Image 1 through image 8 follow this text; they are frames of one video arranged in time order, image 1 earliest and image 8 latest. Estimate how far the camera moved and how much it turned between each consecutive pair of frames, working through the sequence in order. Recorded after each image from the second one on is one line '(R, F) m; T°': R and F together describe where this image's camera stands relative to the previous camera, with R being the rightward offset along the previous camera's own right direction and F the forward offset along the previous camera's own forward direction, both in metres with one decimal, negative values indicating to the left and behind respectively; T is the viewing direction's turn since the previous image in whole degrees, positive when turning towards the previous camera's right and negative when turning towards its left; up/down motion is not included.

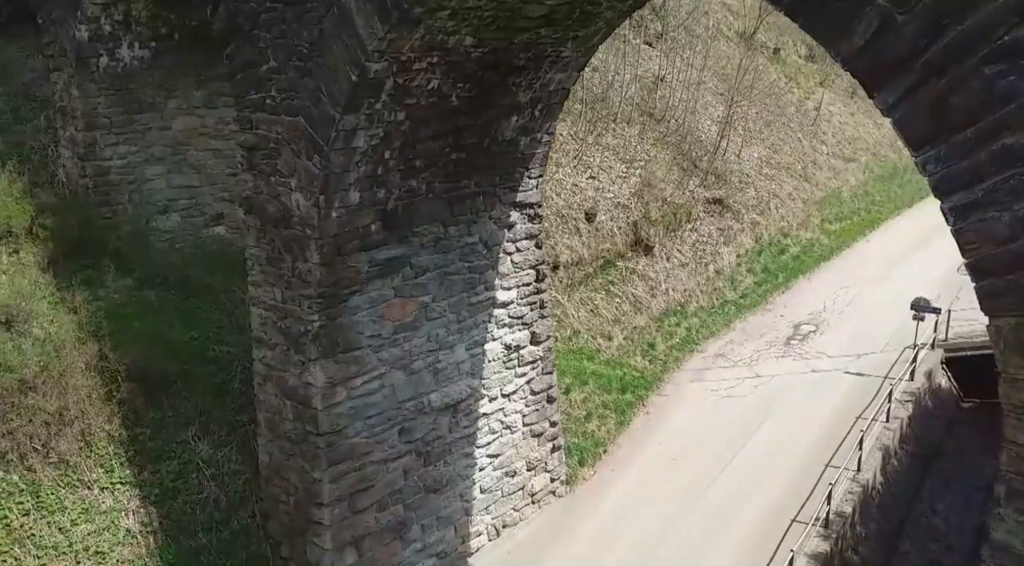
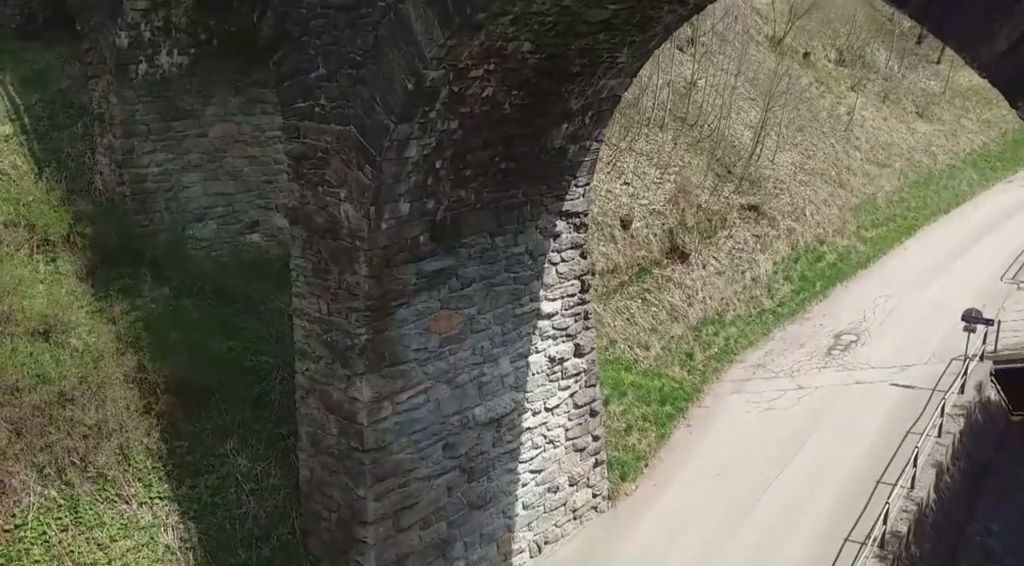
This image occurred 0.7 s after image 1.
(-0.2, +0.1) m; -1°
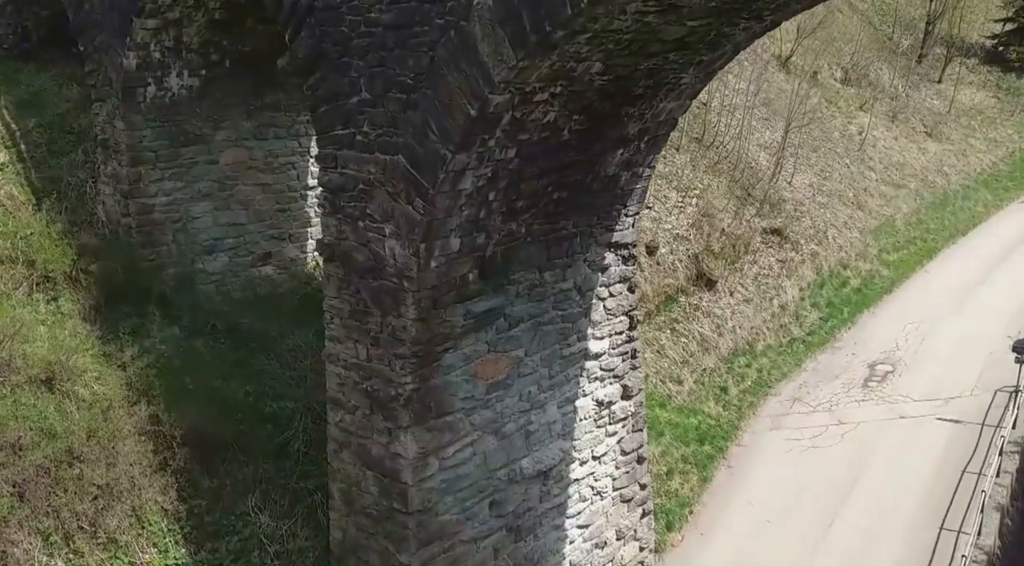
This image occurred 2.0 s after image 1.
(-0.3, +0.5) m; +1°
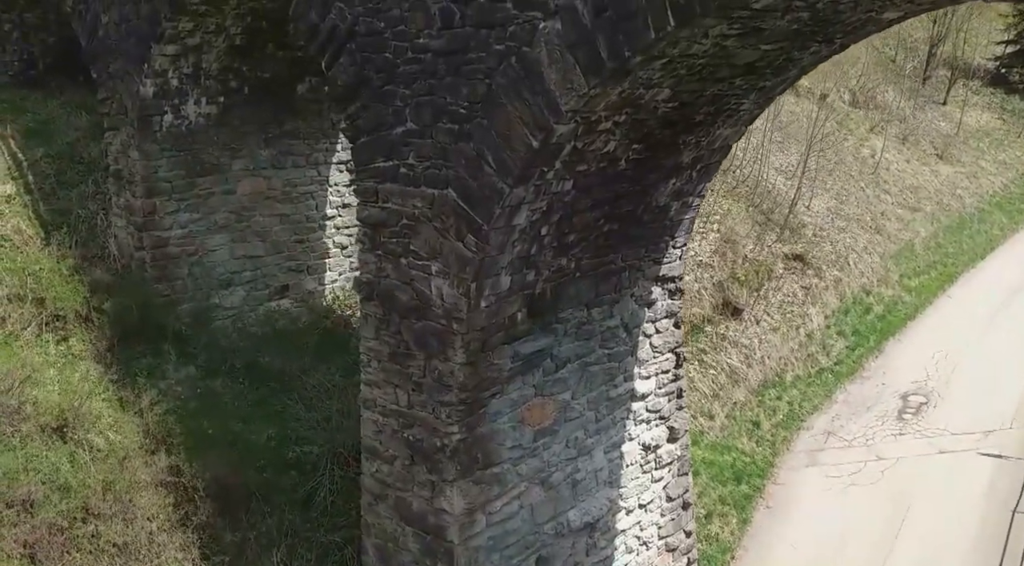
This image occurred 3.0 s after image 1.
(-0.3, +0.3) m; 0°
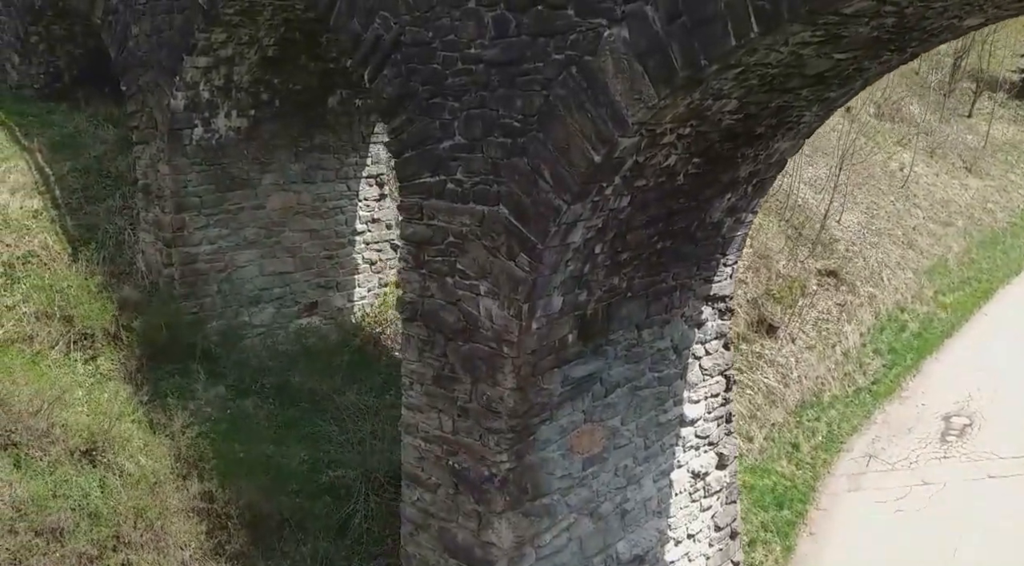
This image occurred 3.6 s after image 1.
(-0.2, +0.2) m; -1°
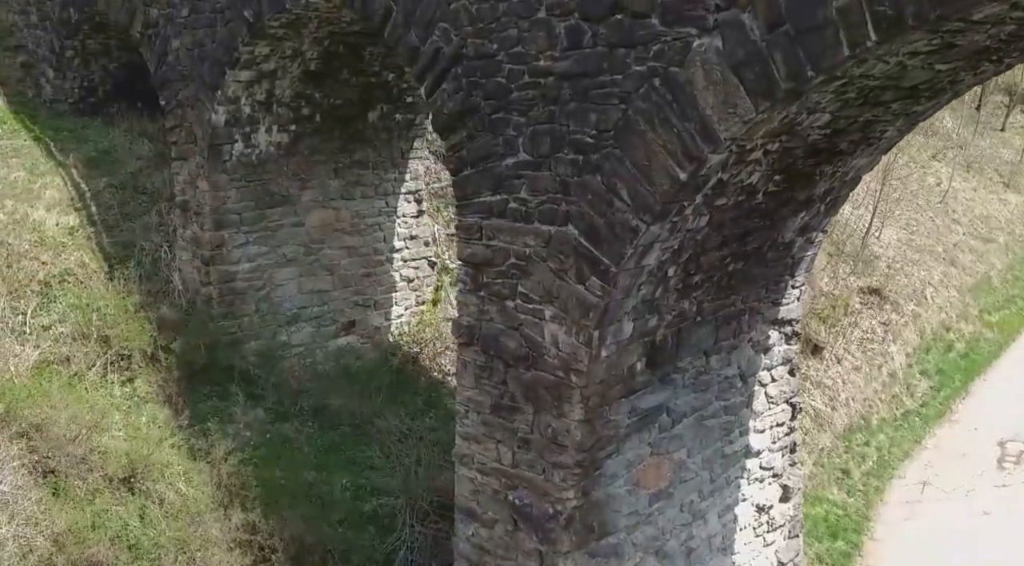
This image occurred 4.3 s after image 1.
(-0.2, +0.2) m; -1°
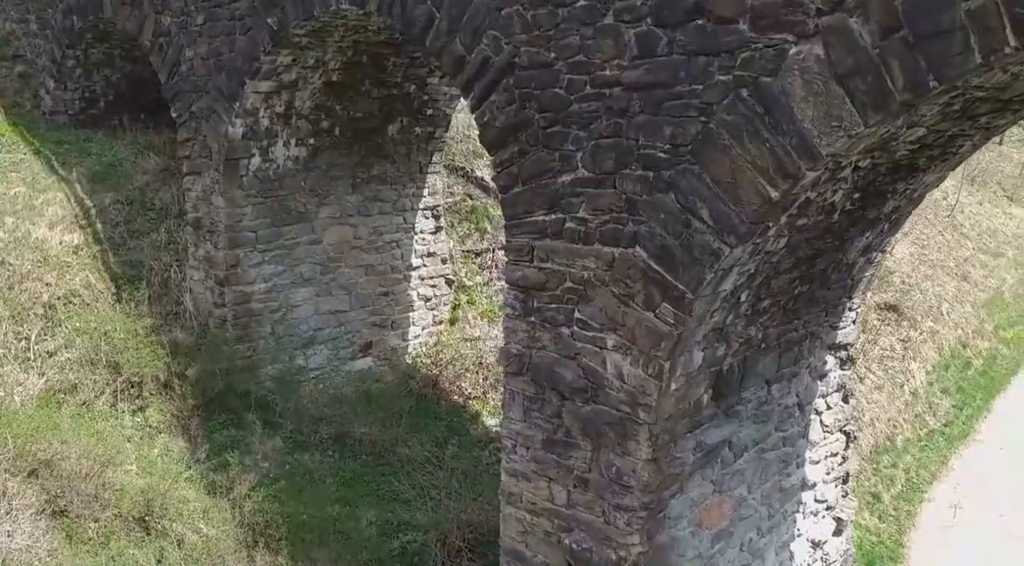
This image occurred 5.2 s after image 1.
(-0.3, +0.3) m; +1°
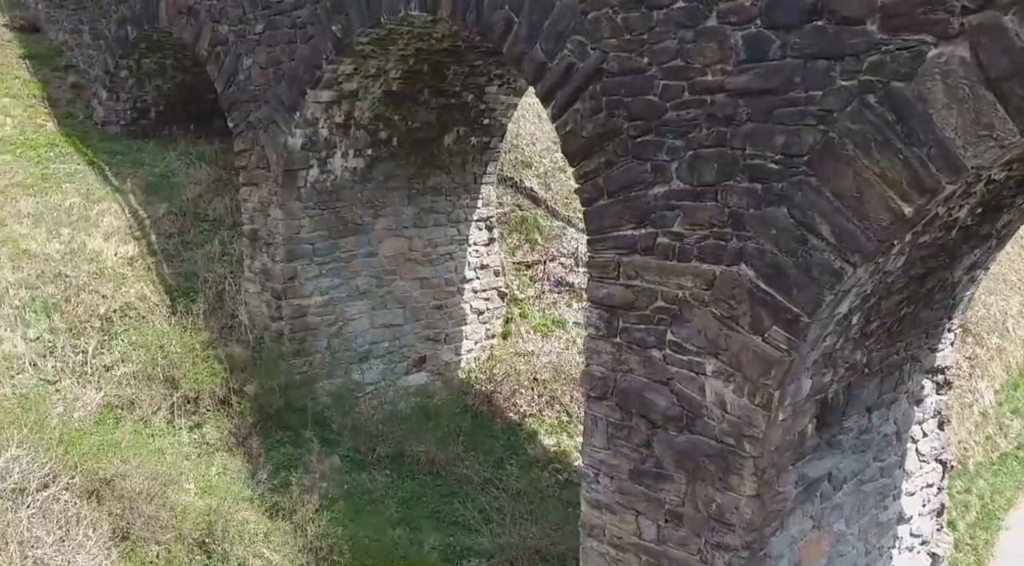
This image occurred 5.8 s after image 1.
(-0.2, +0.2) m; -2°
